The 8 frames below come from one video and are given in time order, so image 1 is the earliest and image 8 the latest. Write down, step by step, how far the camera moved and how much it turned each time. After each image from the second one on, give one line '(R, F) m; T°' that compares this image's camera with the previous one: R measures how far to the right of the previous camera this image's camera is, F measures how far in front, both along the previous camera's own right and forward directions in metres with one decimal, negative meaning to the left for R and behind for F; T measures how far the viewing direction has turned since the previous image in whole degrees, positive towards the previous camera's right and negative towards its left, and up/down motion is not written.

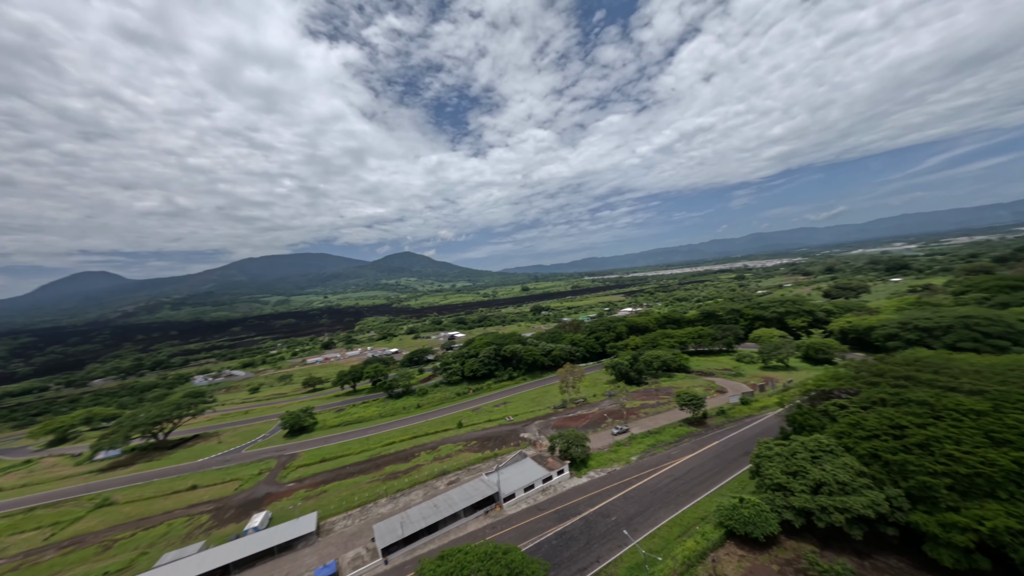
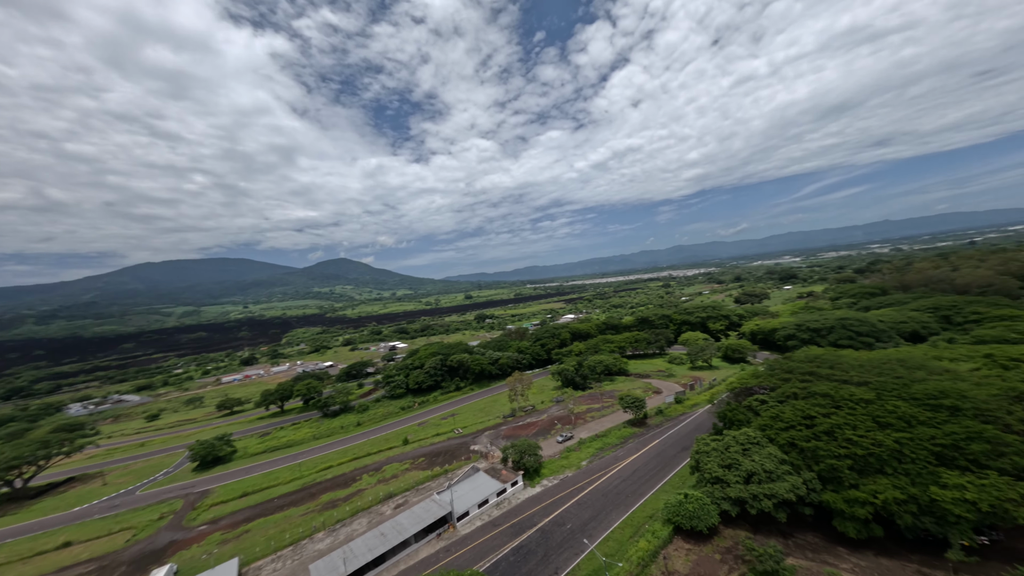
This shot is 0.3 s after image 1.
(-0.6, +0.1) m; +10°
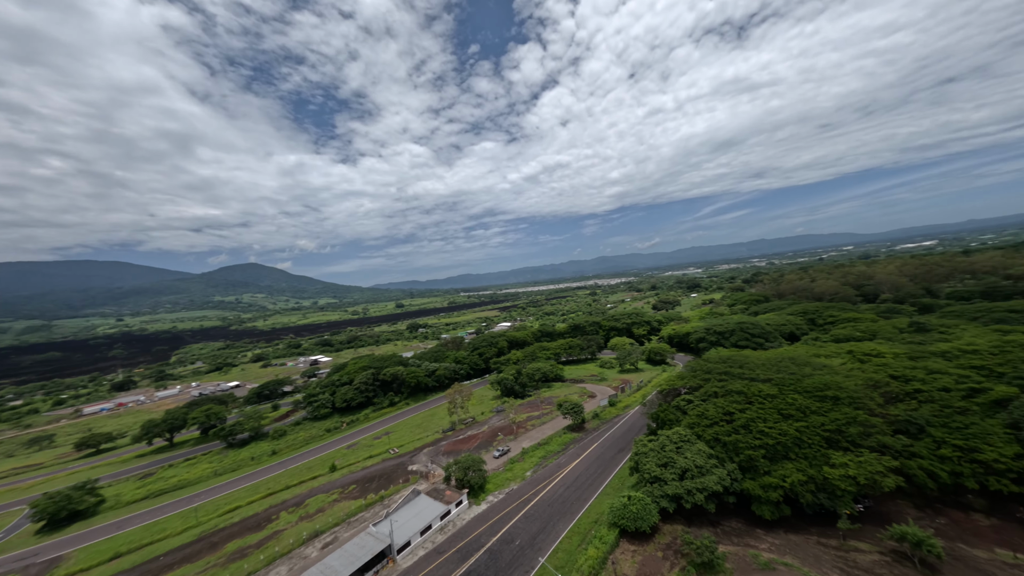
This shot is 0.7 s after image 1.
(-0.7, +0.6) m; +11°
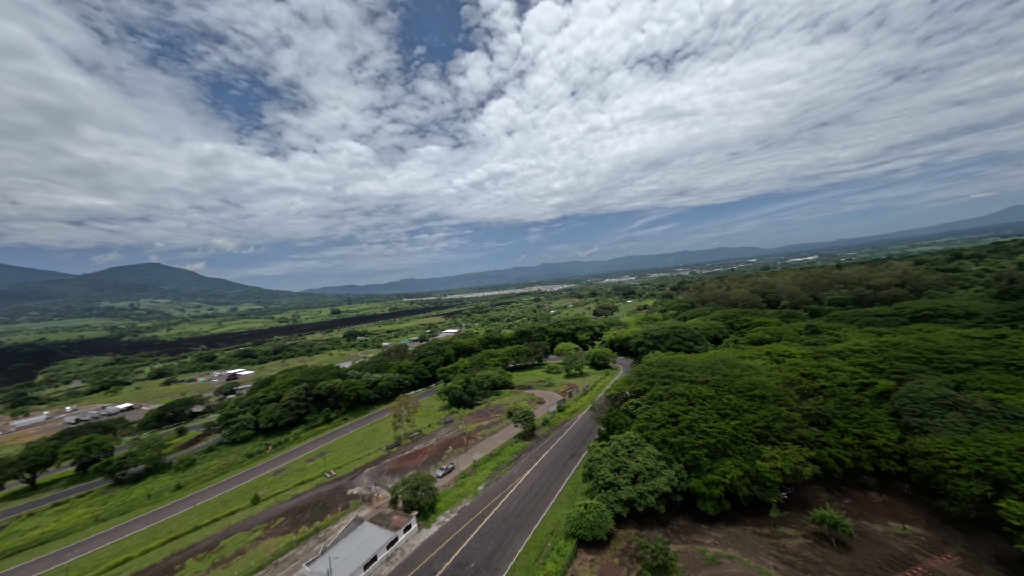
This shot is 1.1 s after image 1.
(-0.6, +0.6) m; +9°
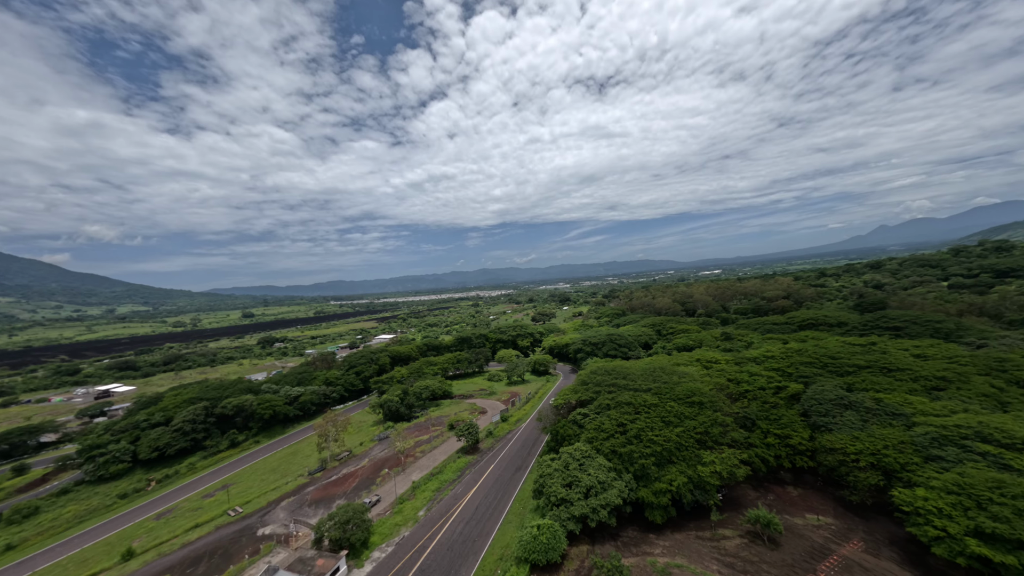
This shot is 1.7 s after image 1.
(-0.8, +1.3) m; +10°
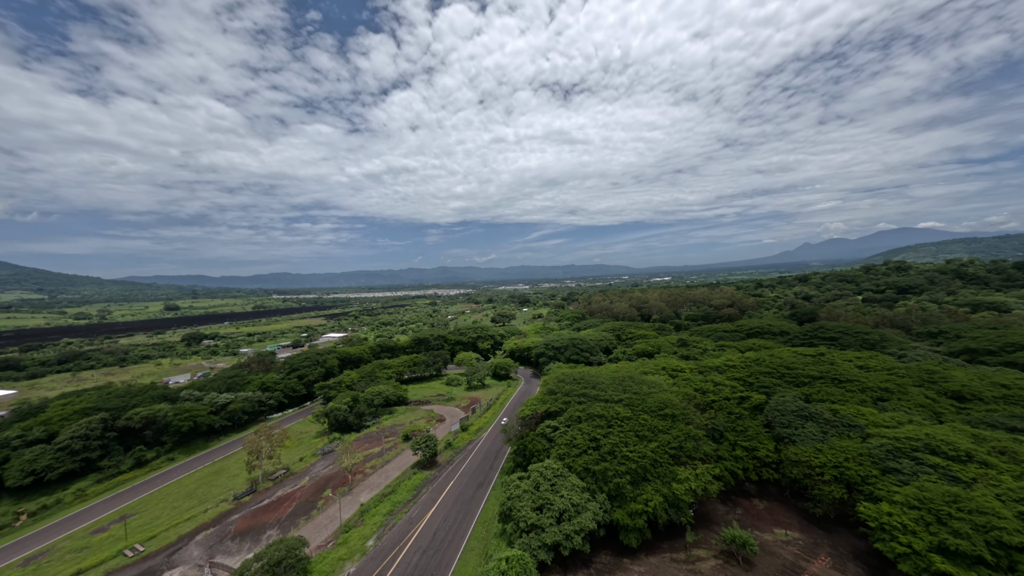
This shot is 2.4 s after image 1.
(-0.8, +2.0) m; +7°
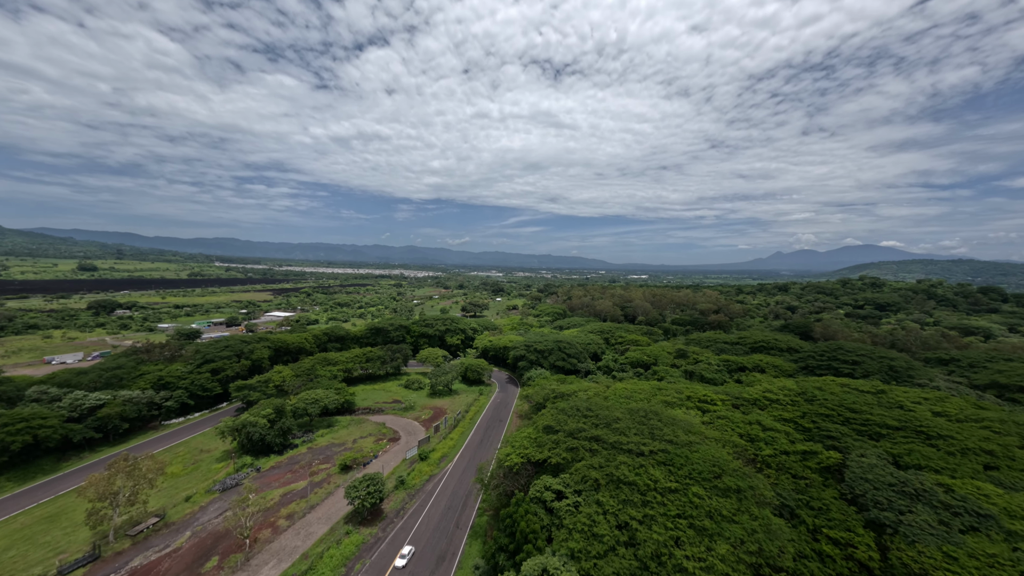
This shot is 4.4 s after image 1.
(-1.4, +8.5) m; +5°
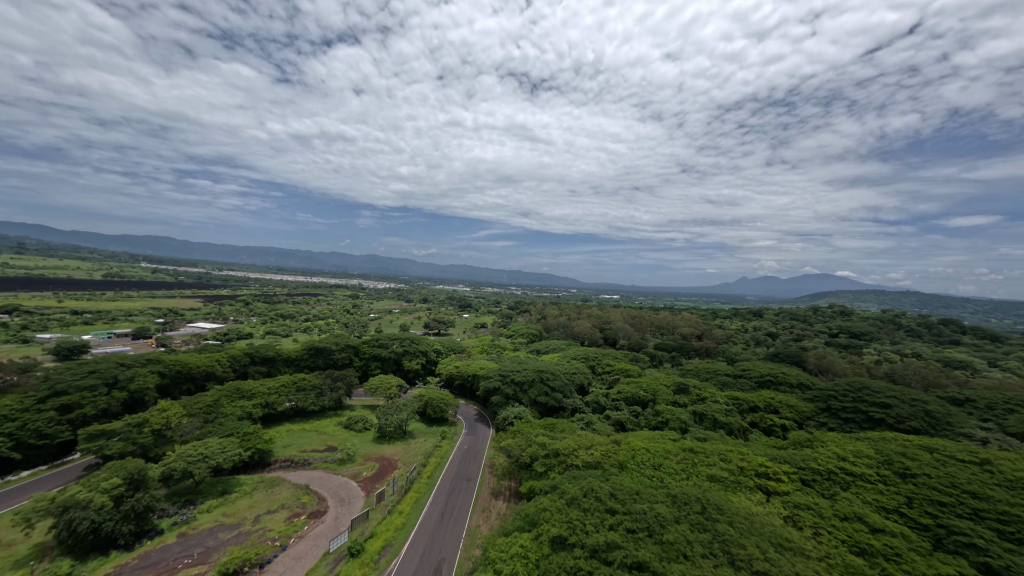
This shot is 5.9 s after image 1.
(-1.0, +7.9) m; +5°
